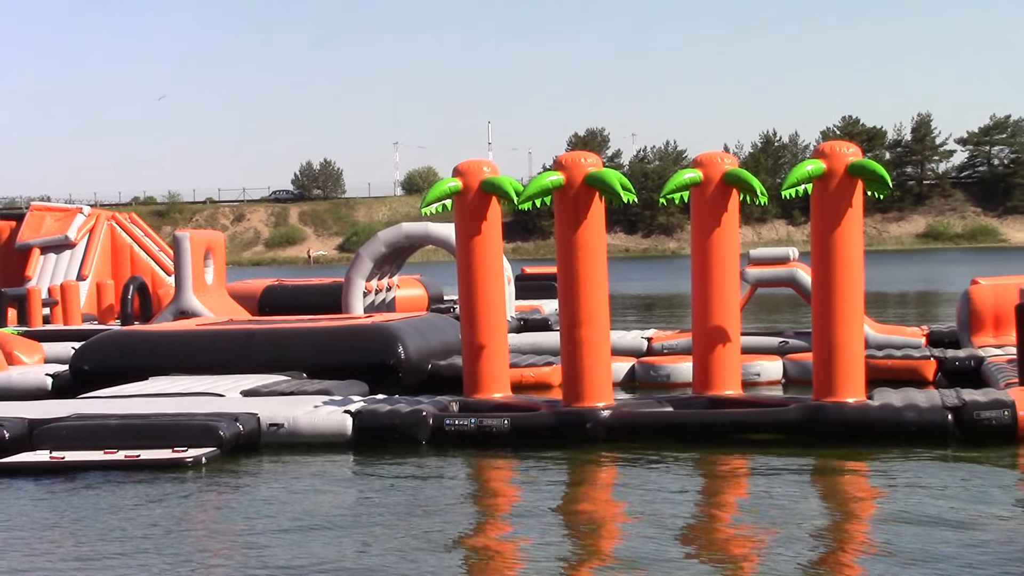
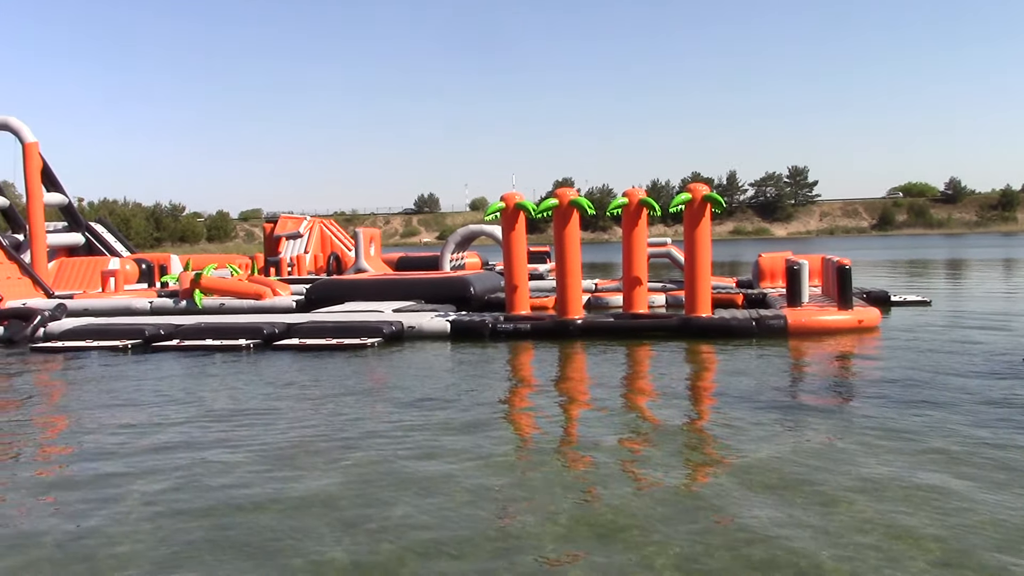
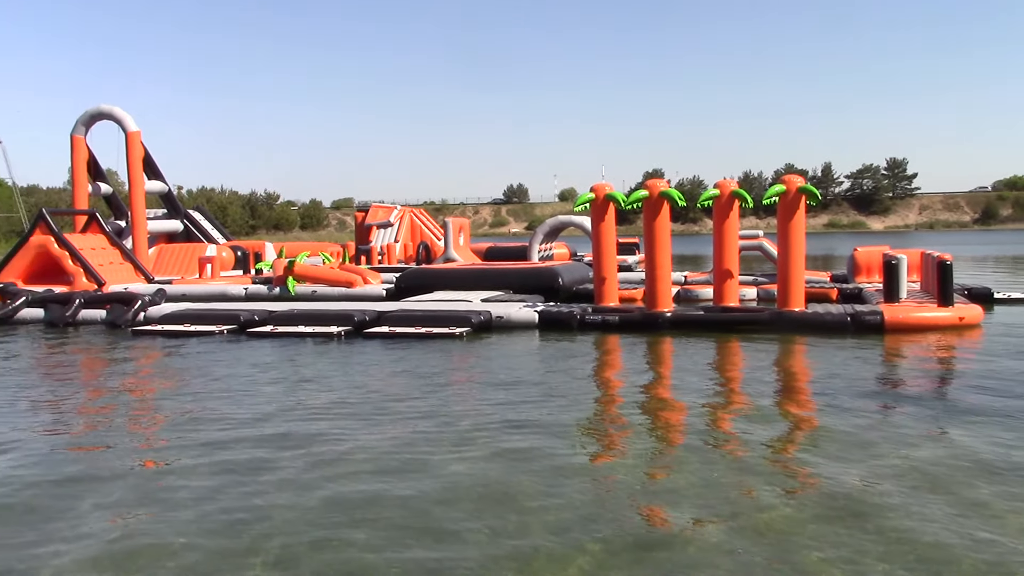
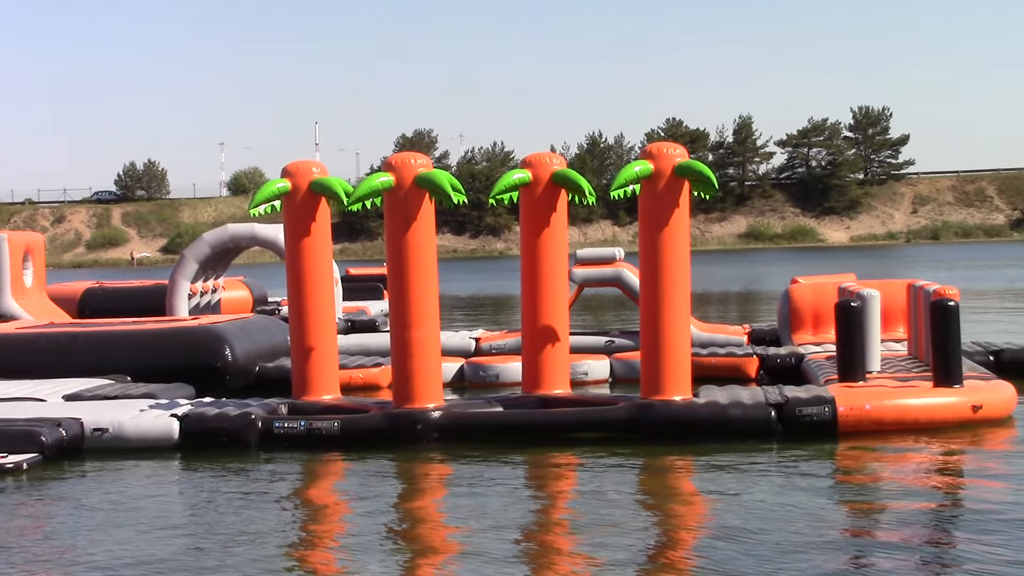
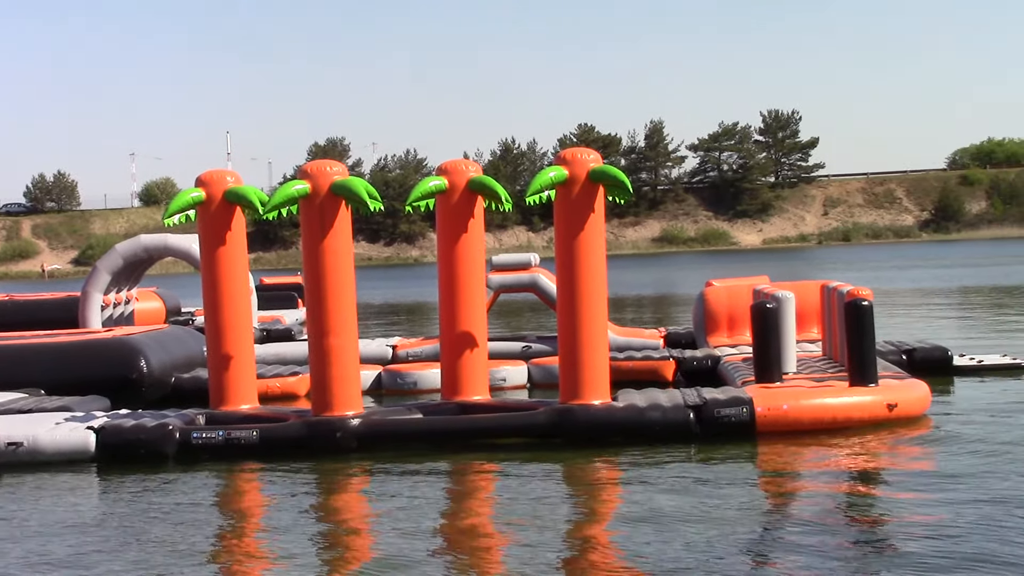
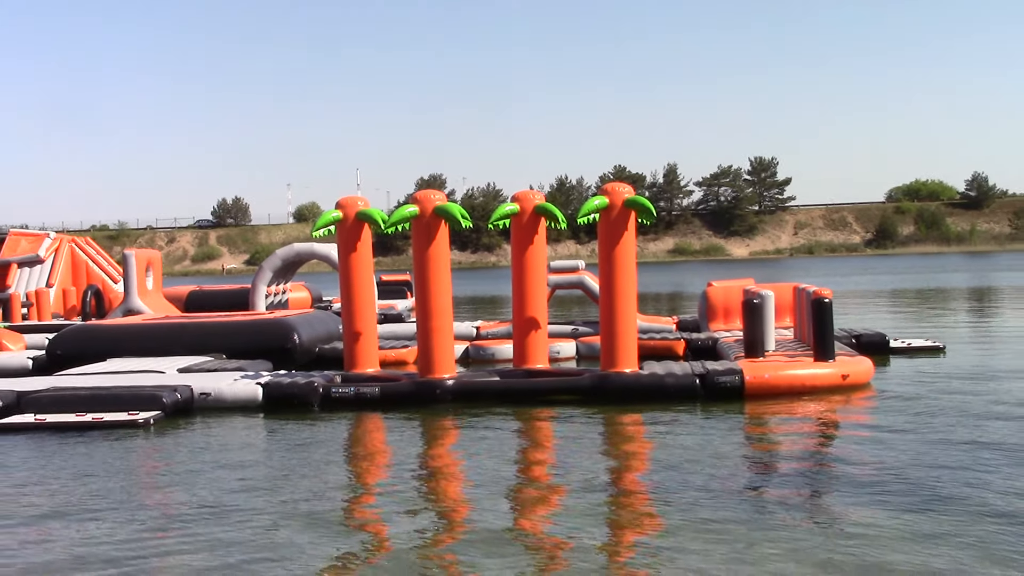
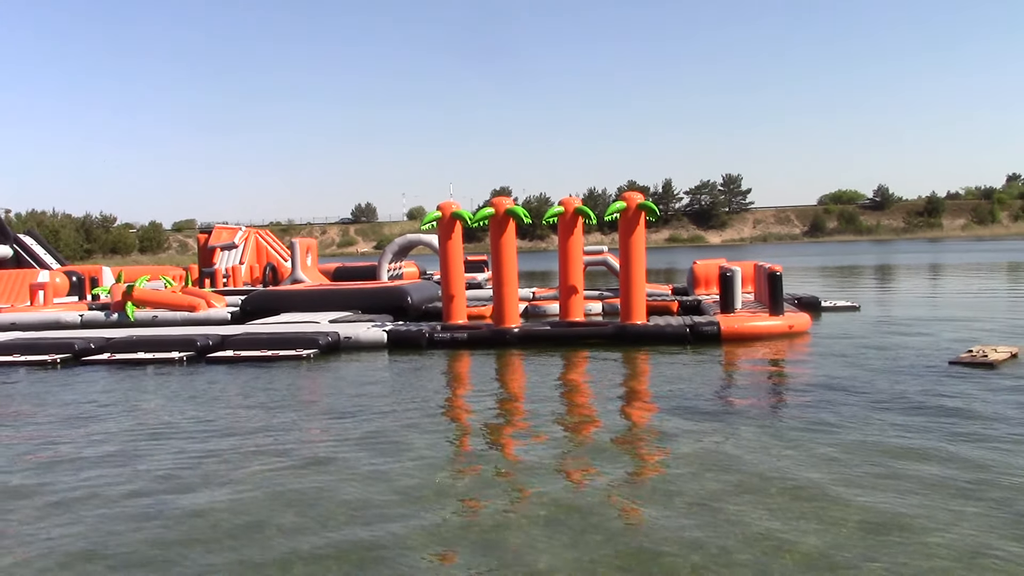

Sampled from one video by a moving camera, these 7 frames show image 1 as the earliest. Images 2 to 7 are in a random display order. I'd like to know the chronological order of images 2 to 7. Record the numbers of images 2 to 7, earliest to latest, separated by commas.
4, 5, 6, 7, 2, 3
